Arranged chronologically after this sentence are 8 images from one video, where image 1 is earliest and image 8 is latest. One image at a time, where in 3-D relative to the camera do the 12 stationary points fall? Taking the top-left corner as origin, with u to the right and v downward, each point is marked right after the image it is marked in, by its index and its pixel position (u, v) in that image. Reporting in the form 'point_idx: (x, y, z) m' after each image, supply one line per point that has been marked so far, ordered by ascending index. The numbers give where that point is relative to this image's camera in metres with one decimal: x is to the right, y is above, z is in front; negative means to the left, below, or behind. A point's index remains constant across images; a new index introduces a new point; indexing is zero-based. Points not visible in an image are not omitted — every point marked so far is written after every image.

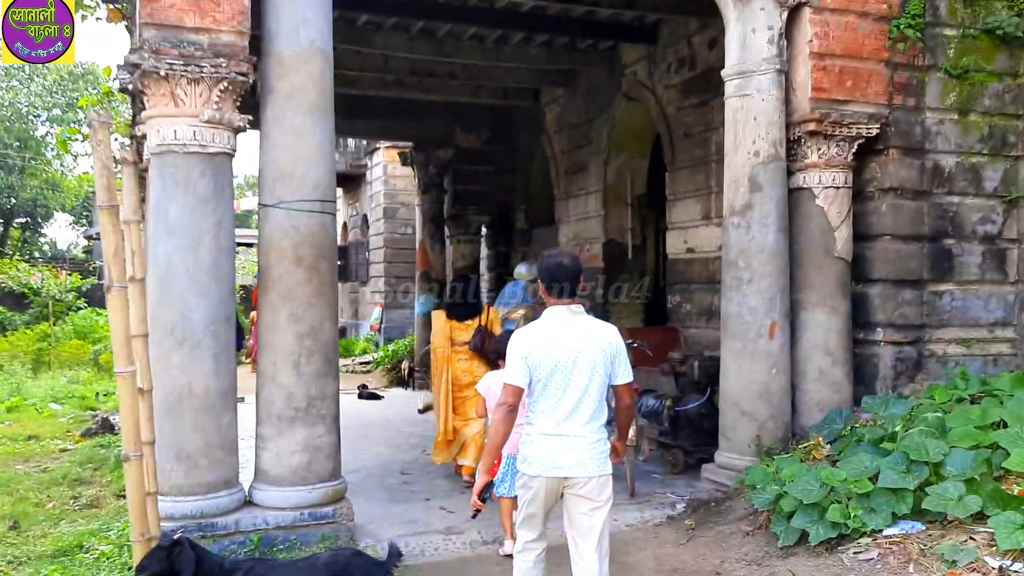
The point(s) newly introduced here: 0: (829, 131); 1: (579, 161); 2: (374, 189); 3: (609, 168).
0: (+1.9, +0.9, +5.5) m
1: (+0.8, +1.5, +10.4) m
2: (-2.8, +2.0, +18.7) m
3: (+1.0, +1.3, +9.8) m
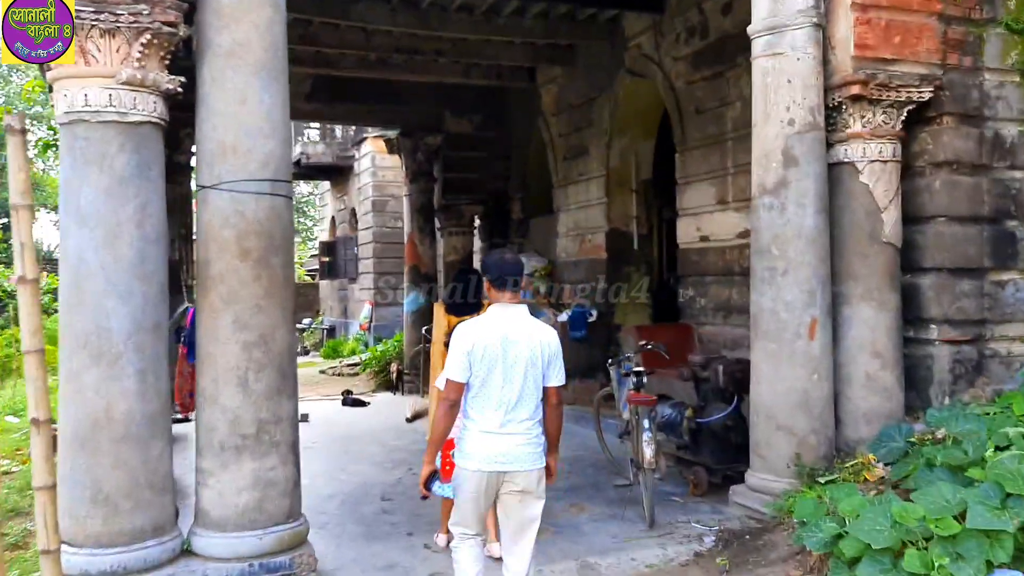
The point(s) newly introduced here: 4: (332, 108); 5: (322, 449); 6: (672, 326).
0: (+1.9, +1.0, +4.7) m
1: (+0.7, +1.5, +9.6) m
2: (-2.9, +2.1, +17.8) m
3: (+1.0, +1.3, +9.0) m
4: (-2.1, +2.1, +10.5) m
5: (-1.5, -1.3, +7.2) m
6: (+1.3, -0.3, +7.7) m
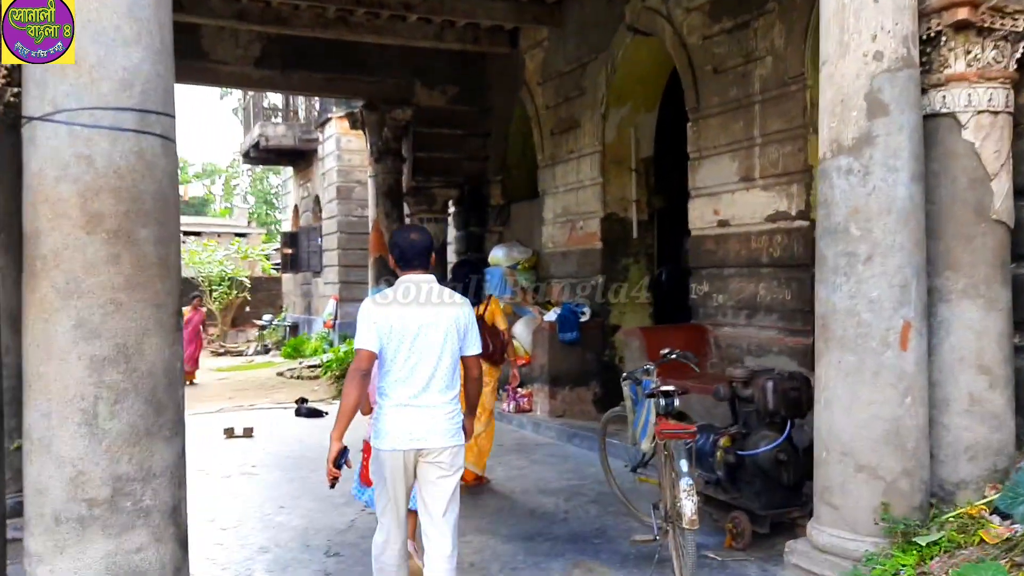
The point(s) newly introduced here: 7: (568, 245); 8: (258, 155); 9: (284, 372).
0: (+1.8, +1.0, +3.5) m
1: (+0.5, +1.6, +8.4) m
2: (-3.3, +2.2, +16.5) m
3: (+0.8, +1.4, +7.8) m
4: (-2.3, +2.1, +9.2) m
5: (-1.6, -1.2, +5.9) m
6: (+1.2, -0.3, +6.4) m
7: (+0.5, +0.4, +8.3) m
8: (-4.9, +2.5, +17.5) m
9: (-3.3, -1.2, +13.1) m
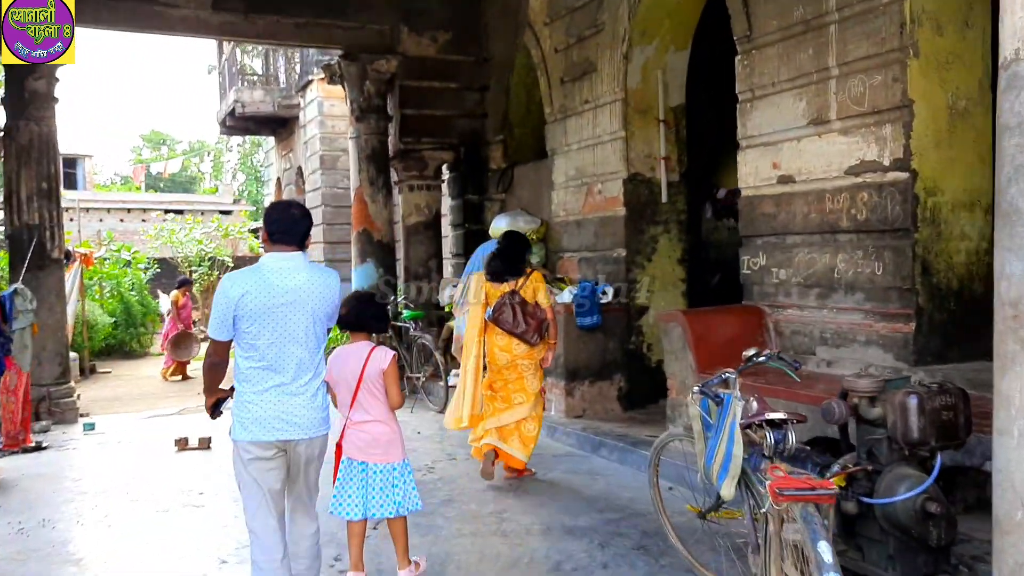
0: (+1.9, +1.1, +2.2) m
1: (+0.5, +1.8, +7.1) m
2: (-3.4, +2.6, +15.1) m
3: (+0.8, +1.6, +6.5) m
4: (-2.3, +2.3, +7.9) m
5: (-1.6, -1.1, +4.7) m
6: (+1.3, -0.1, +5.2) m
7: (+0.6, +0.6, +7.0) m
8: (-4.9, +2.9, +16.2) m
9: (-3.2, -0.9, +11.9) m
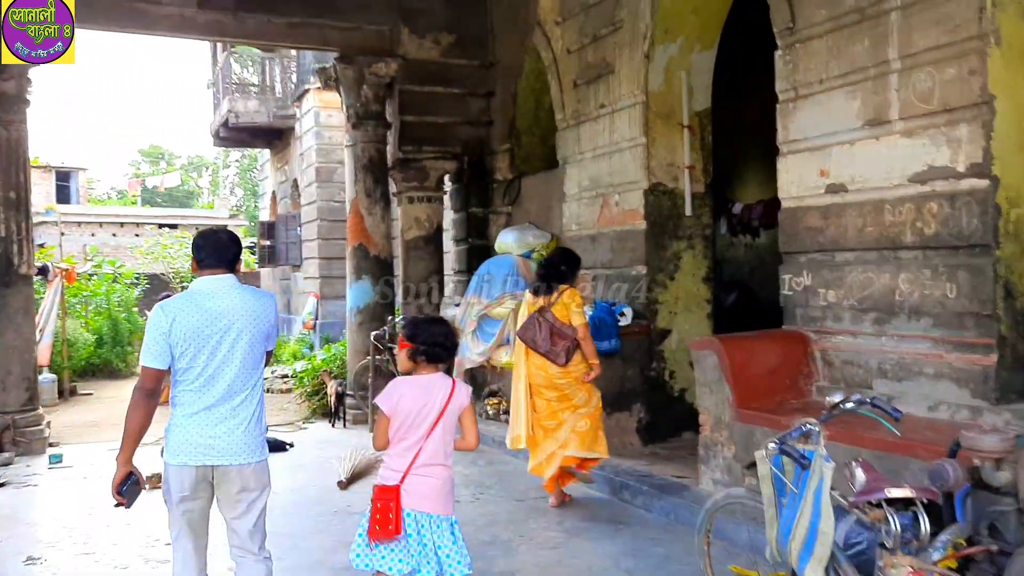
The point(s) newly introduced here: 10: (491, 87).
0: (+1.9, +1.0, +1.7) m
1: (+0.6, +1.6, +6.5) m
2: (-3.3, +2.3, +14.6) m
3: (+0.9, +1.4, +5.9) m
4: (-2.2, +2.1, +7.3) m
5: (-1.5, -1.2, +4.1) m
6: (+1.3, -0.2, +4.6) m
7: (+0.6, +0.4, +6.4) m
8: (-4.9, +2.6, +15.6) m
9: (-3.2, -1.2, +11.2) m
10: (-0.2, +1.8, +8.3) m
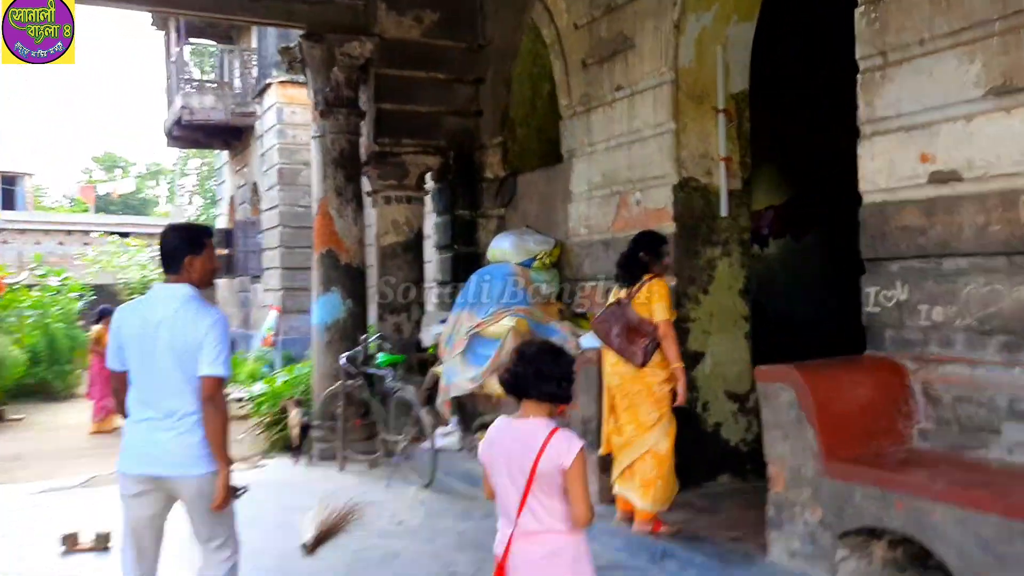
0: (+2.1, +1.0, +0.7) m
1: (+0.6, +1.5, +5.5) m
2: (-3.6, +2.1, +13.5) m
3: (+0.9, +1.4, +5.0) m
4: (-2.2, +2.1, +6.3) m
5: (-1.4, -1.3, +3.0) m
6: (+1.4, -0.3, +3.6) m
7: (+0.6, +0.3, +5.4) m
8: (-5.2, +2.4, +14.5) m
9: (-3.4, -1.3, +10.1) m
10: (-0.3, +1.7, +7.3) m
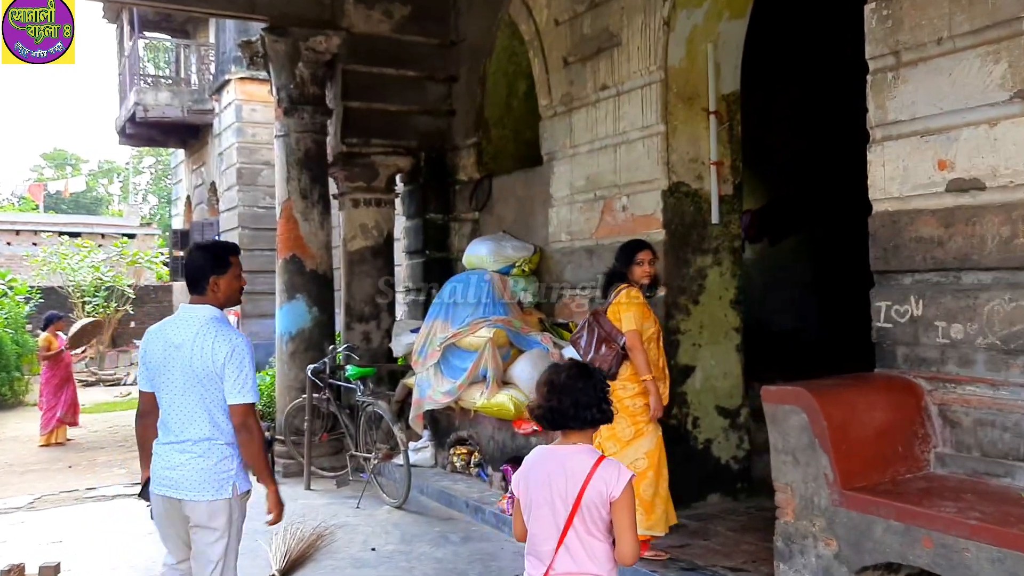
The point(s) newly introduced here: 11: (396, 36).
0: (+2.2, +1.0, +0.5) m
1: (+0.5, +1.5, +5.2) m
2: (-4.1, +2.0, +13.0) m
3: (+0.8, +1.3, +4.7) m
4: (-2.4, +2.0, +5.9) m
5: (-1.4, -1.3, +2.6) m
6: (+1.3, -0.3, +3.4) m
7: (+0.5, +0.3, +5.2) m
8: (-5.7, +2.4, +13.9) m
9: (-3.7, -1.4, +9.6) m
10: (-0.5, +1.7, +7.0) m
11: (-0.9, +1.9, +6.8) m
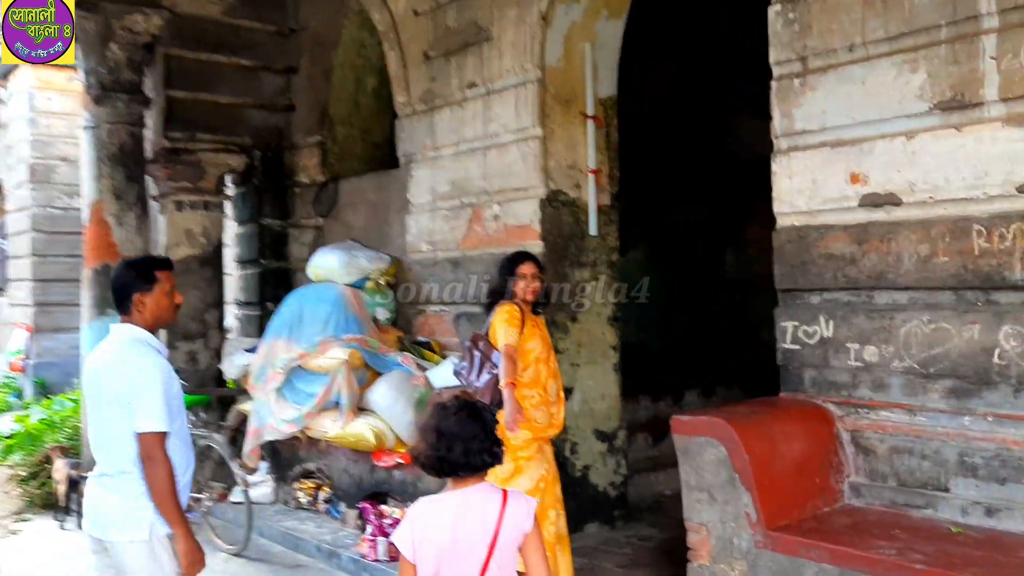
0: (+2.4, +0.9, +0.6) m
1: (-0.3, +1.4, +4.8) m
2: (-6.3, +1.9, +11.5) m
3: (+0.2, +1.2, +4.4) m
4: (-3.2, +1.9, +4.9) m
5: (-1.6, -1.4, +1.9) m
6: (+1.0, -0.4, +3.2) m
7: (-0.2, +0.2, +4.8) m
8: (-8.1, +2.2, +12.1) m
9: (-5.2, -1.5, +8.3) m
10: (-1.5, +1.6, +6.3) m
11: (-1.9, +1.8, +6.1) m
